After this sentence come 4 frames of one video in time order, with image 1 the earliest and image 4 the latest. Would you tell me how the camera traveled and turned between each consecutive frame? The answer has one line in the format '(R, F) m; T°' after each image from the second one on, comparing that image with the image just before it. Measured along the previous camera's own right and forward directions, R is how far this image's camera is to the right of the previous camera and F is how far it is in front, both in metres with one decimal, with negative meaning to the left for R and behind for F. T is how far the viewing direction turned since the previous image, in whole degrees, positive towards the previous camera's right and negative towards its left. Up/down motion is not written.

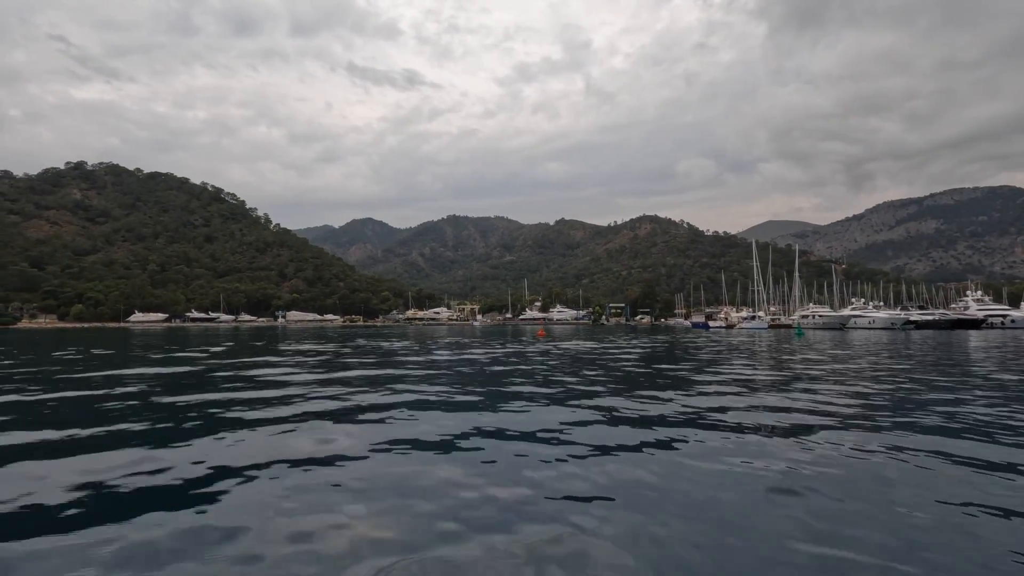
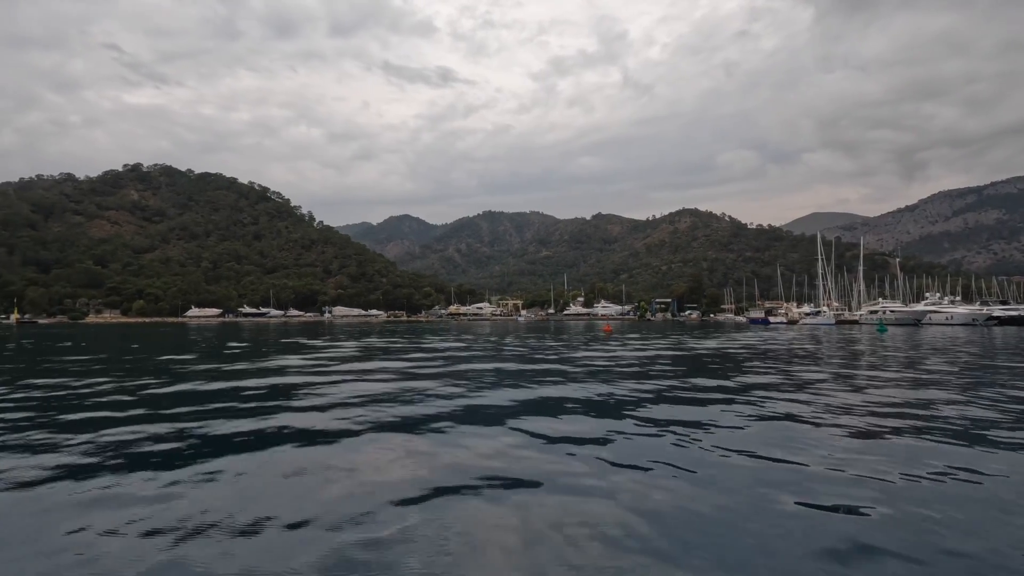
(-0.8, +0.4) m; -4°
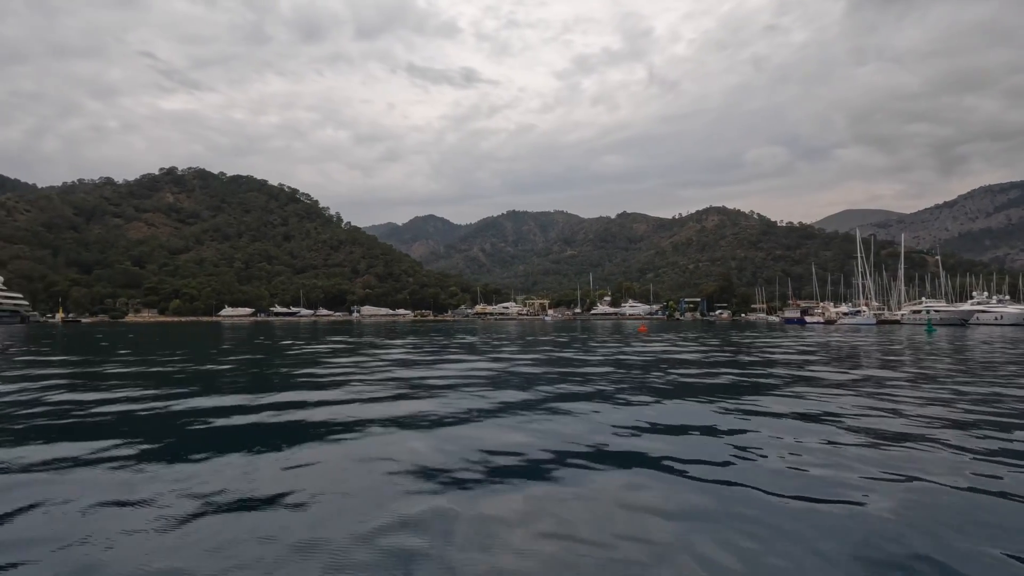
(-0.3, +0.1) m; -3°
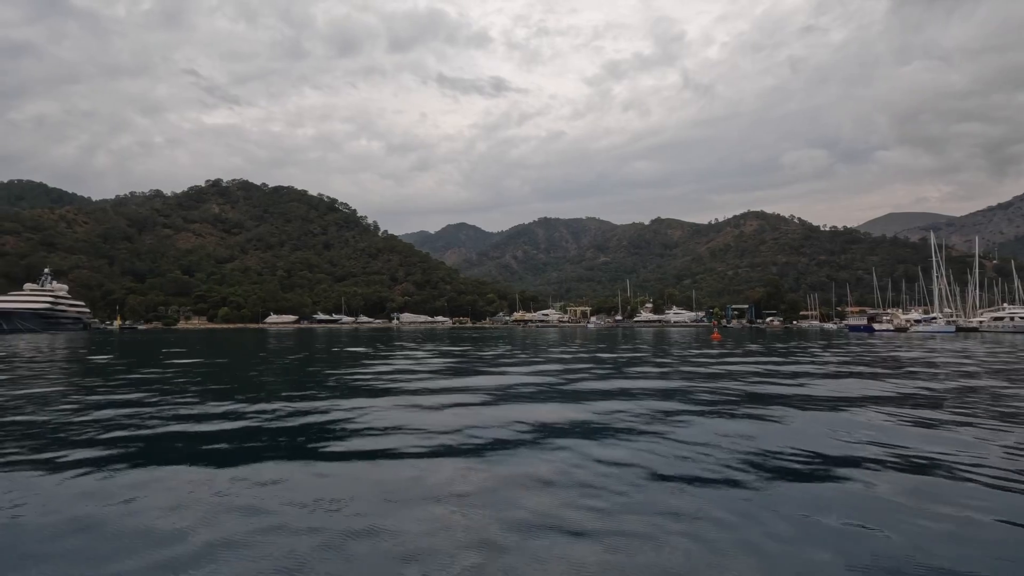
(-0.9, +0.7) m; -4°
